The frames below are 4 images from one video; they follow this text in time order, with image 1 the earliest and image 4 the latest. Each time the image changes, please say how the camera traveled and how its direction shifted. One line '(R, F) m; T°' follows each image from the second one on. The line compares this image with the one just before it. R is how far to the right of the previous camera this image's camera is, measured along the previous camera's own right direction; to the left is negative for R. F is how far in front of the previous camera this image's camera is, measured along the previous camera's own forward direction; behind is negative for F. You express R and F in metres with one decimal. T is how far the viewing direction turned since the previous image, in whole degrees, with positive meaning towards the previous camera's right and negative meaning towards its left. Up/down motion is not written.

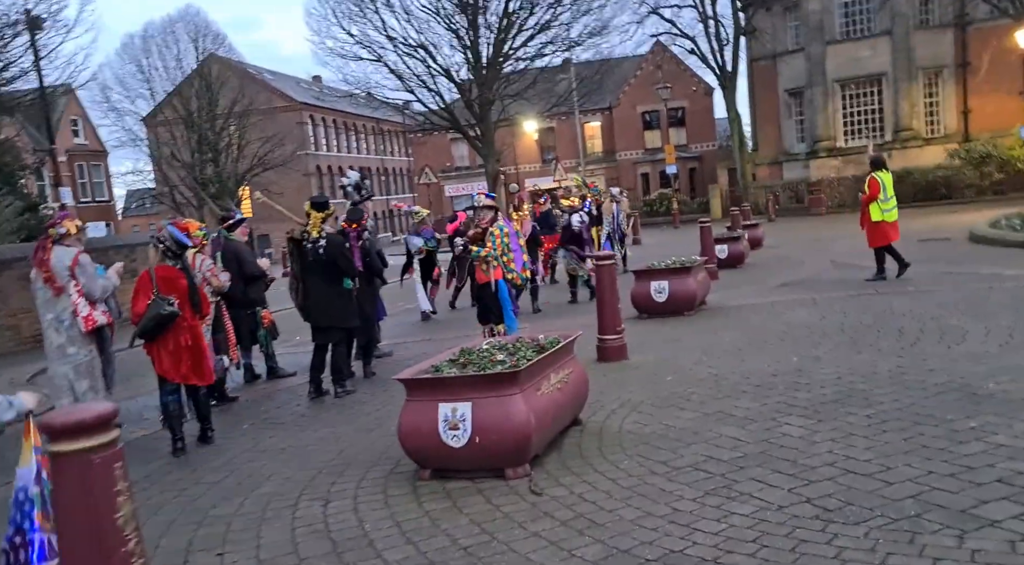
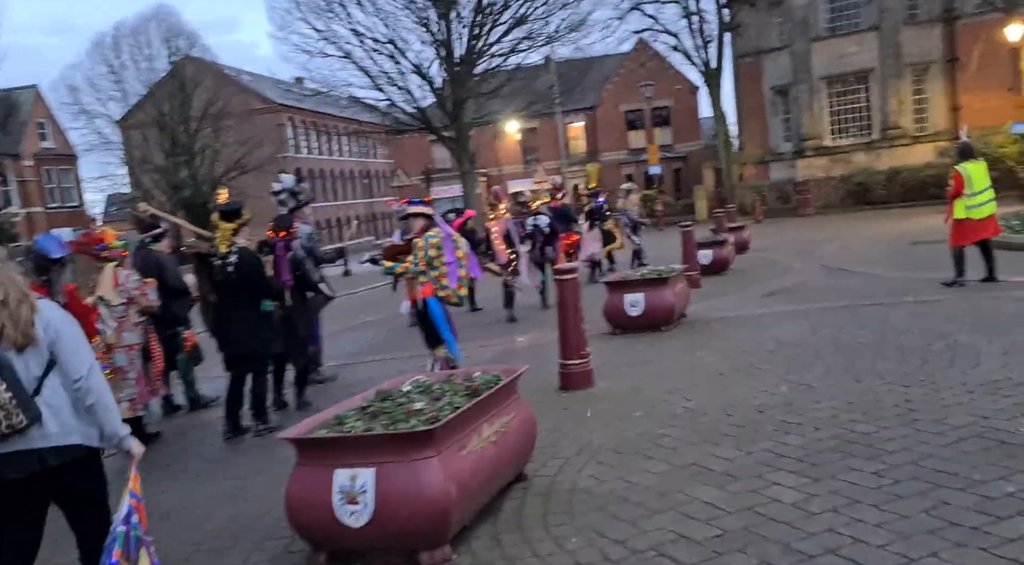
(+0.3, +1.1) m; +1°
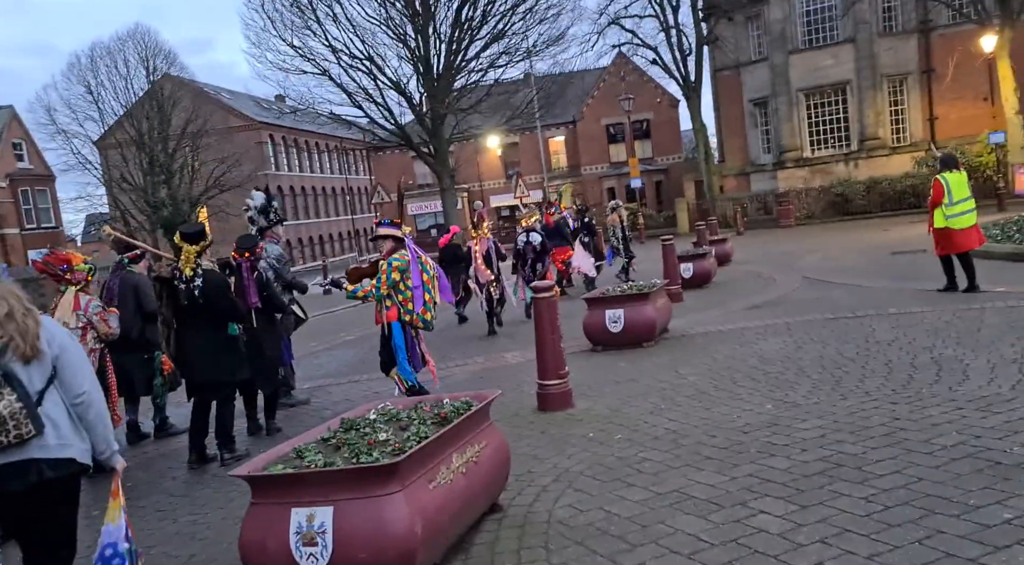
(+0.1, +0.2) m; +1°
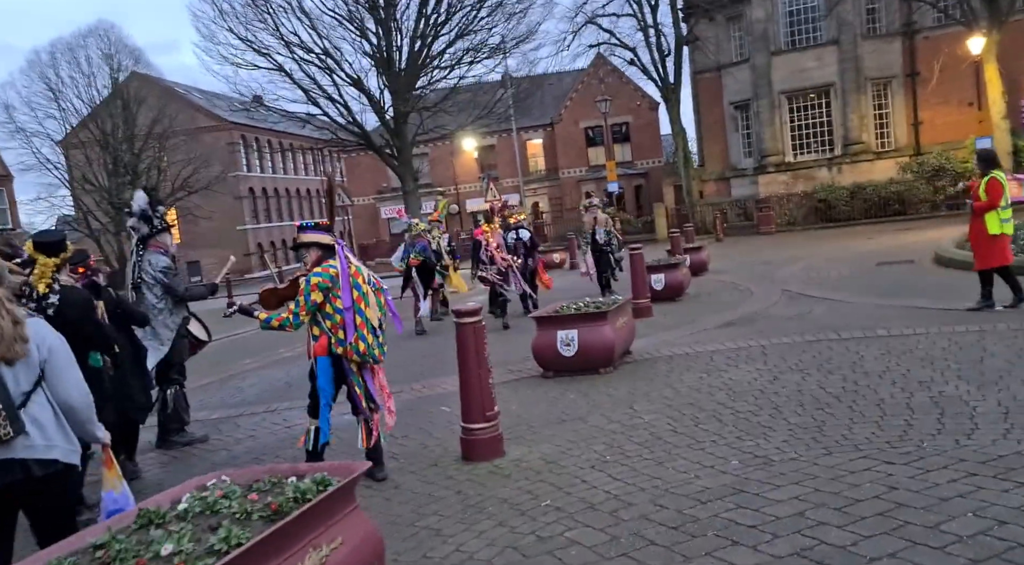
(+0.4, +1.2) m; +1°
